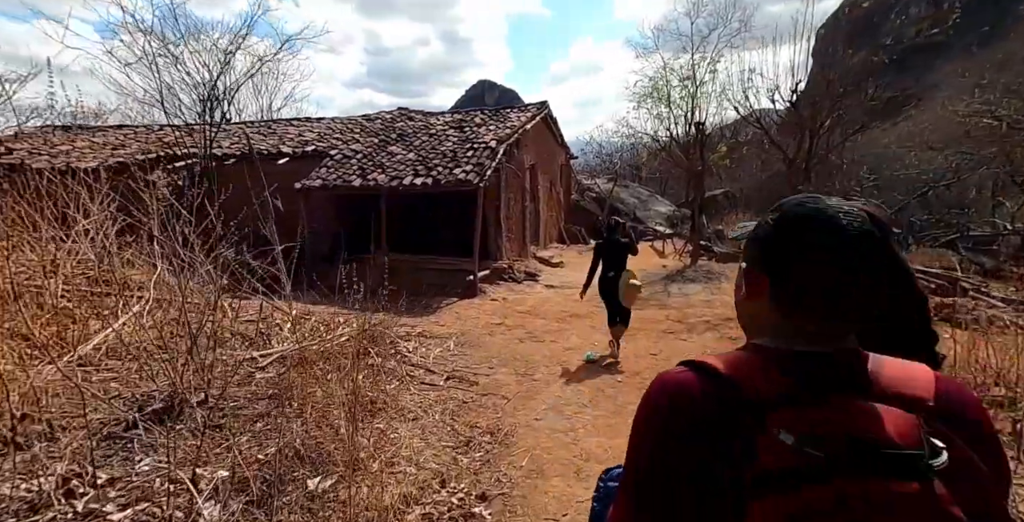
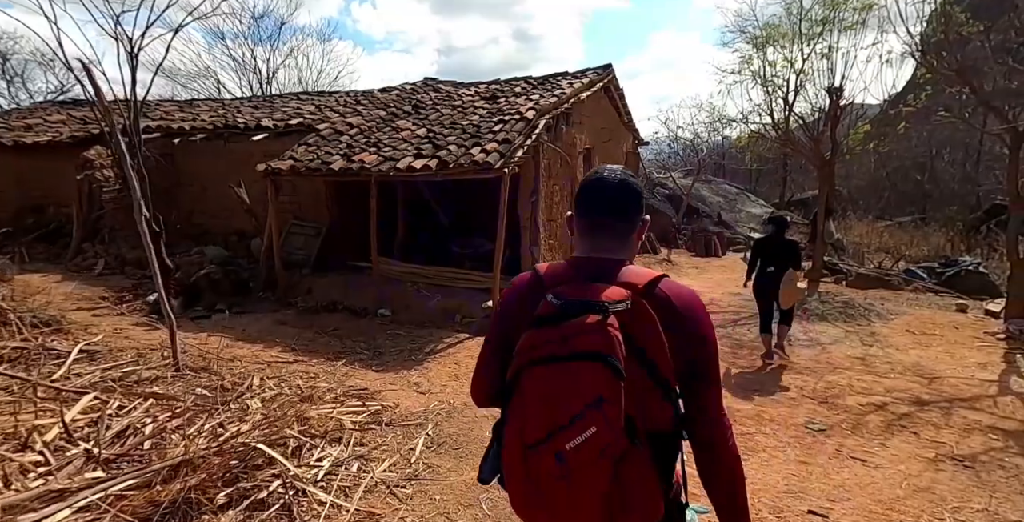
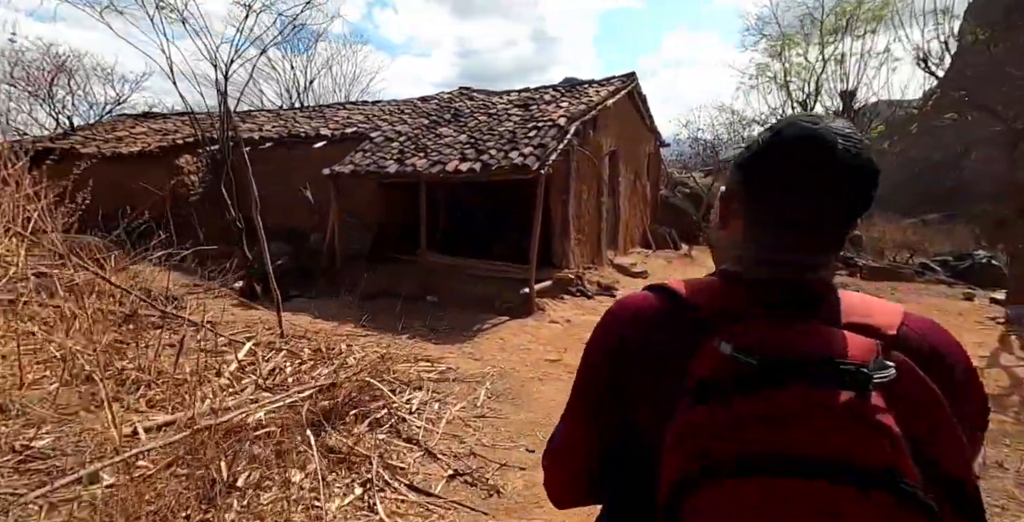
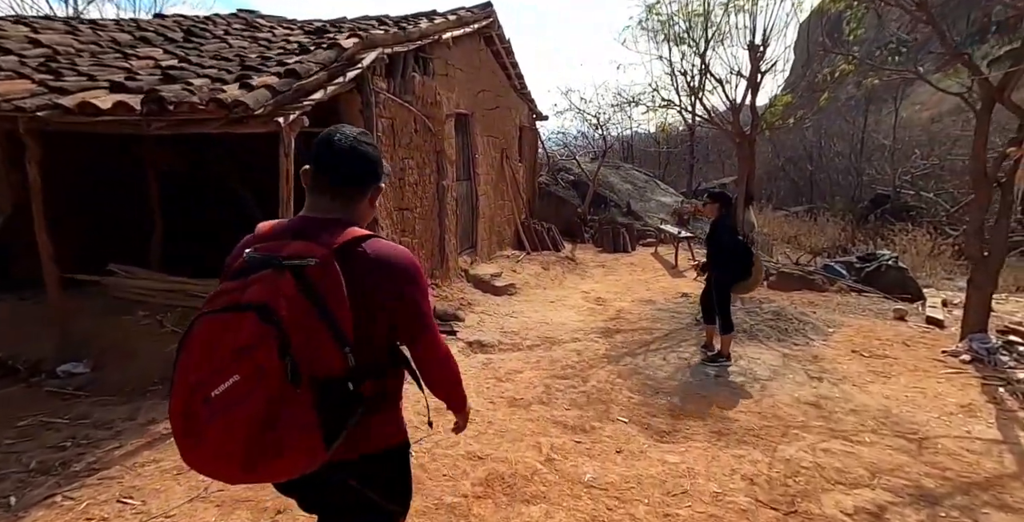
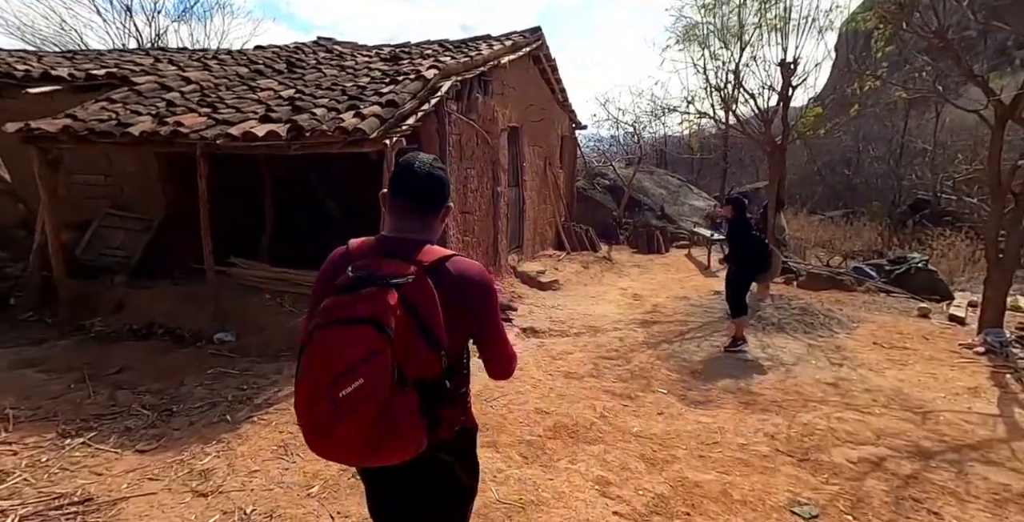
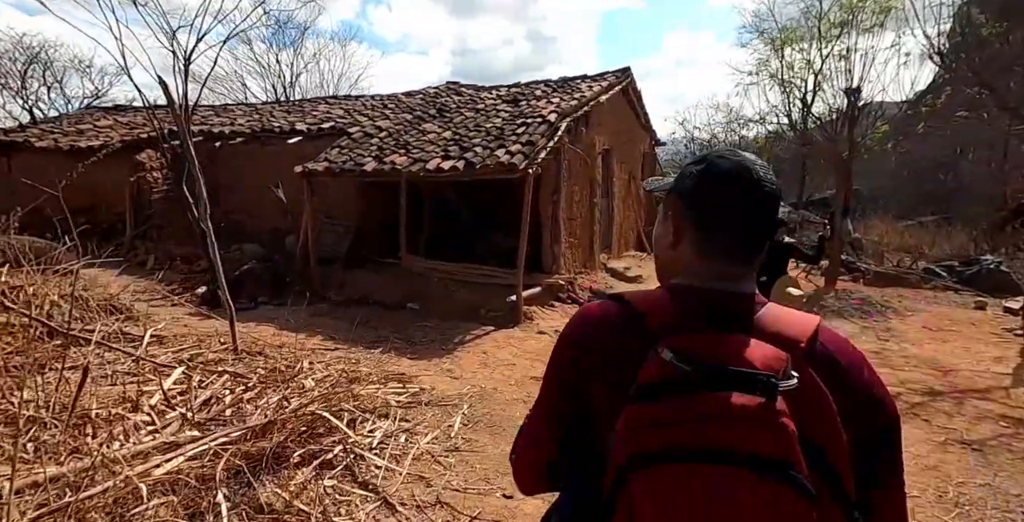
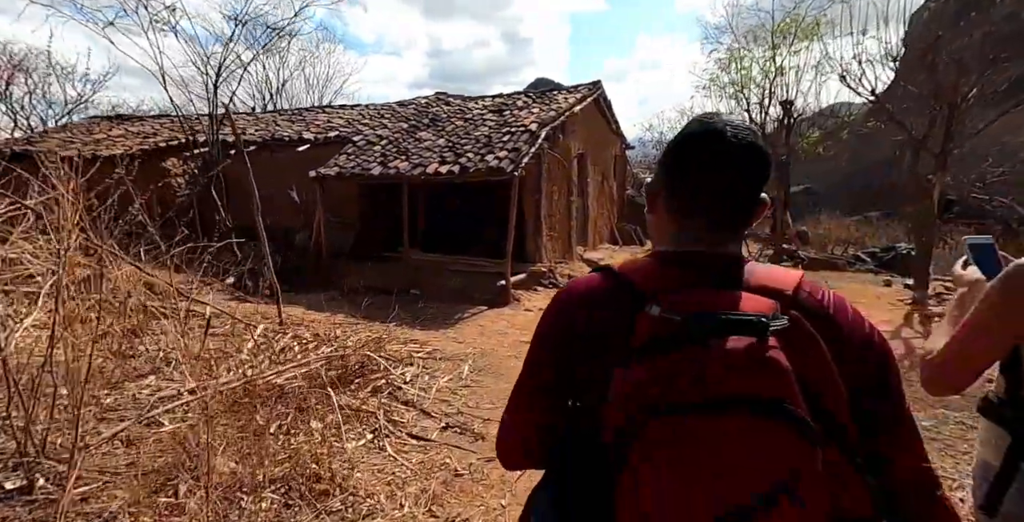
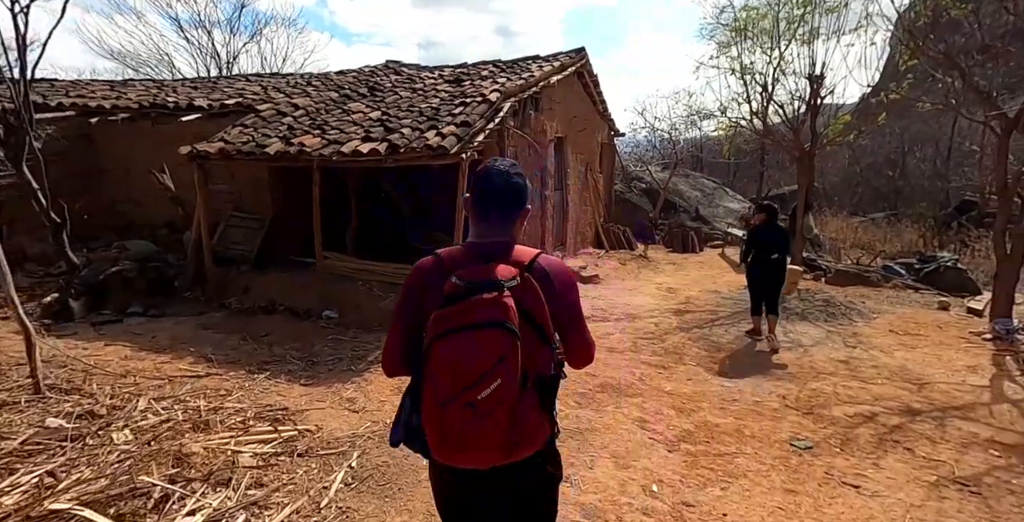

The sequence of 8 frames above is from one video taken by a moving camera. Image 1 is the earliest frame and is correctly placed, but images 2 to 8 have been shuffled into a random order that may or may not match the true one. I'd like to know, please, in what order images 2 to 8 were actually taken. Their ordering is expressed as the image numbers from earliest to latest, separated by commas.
7, 3, 6, 2, 8, 5, 4
